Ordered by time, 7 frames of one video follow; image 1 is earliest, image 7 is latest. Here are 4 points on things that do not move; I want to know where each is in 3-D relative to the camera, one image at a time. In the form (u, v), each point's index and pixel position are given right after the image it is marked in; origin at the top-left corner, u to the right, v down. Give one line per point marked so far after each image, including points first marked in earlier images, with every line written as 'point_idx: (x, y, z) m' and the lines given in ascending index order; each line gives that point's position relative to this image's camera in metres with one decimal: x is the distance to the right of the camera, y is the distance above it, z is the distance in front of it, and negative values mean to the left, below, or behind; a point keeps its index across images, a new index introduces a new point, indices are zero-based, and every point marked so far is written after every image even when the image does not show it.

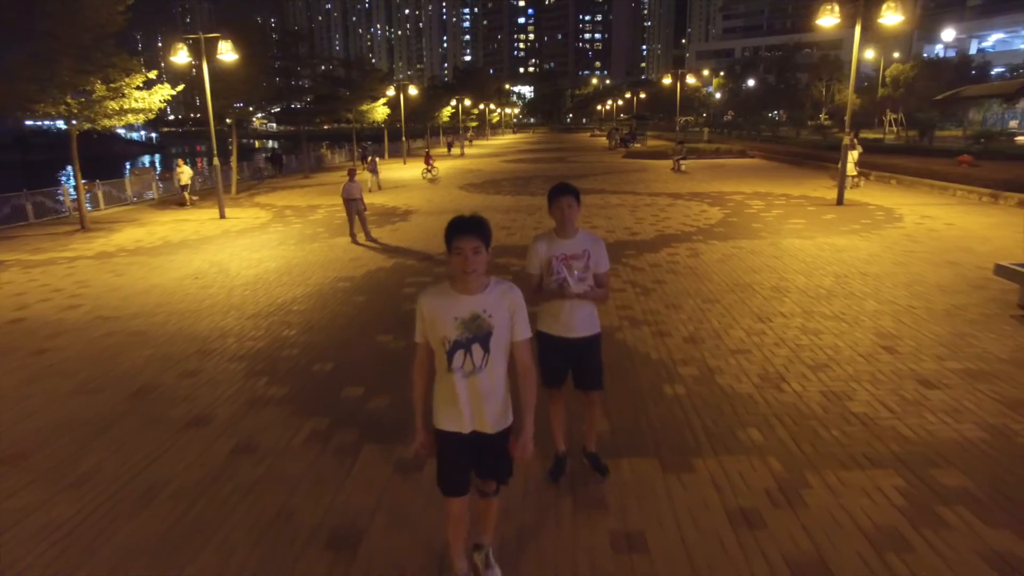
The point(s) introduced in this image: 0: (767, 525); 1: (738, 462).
0: (+1.4, -1.2, +3.6) m
1: (+1.4, -1.1, +4.3) m
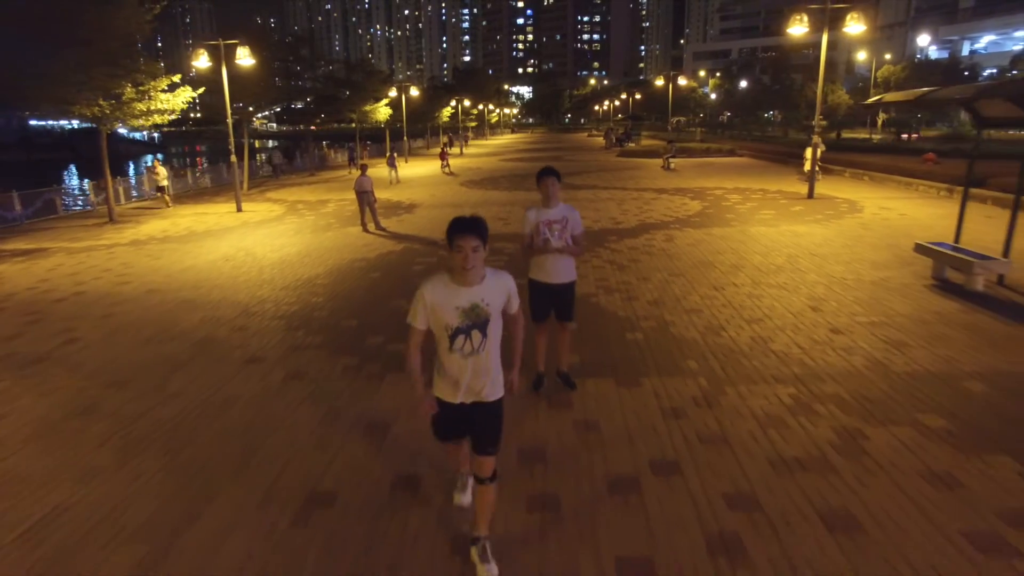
0: (+1.3, -0.9, +5.0) m
1: (+1.3, -0.7, +5.7) m
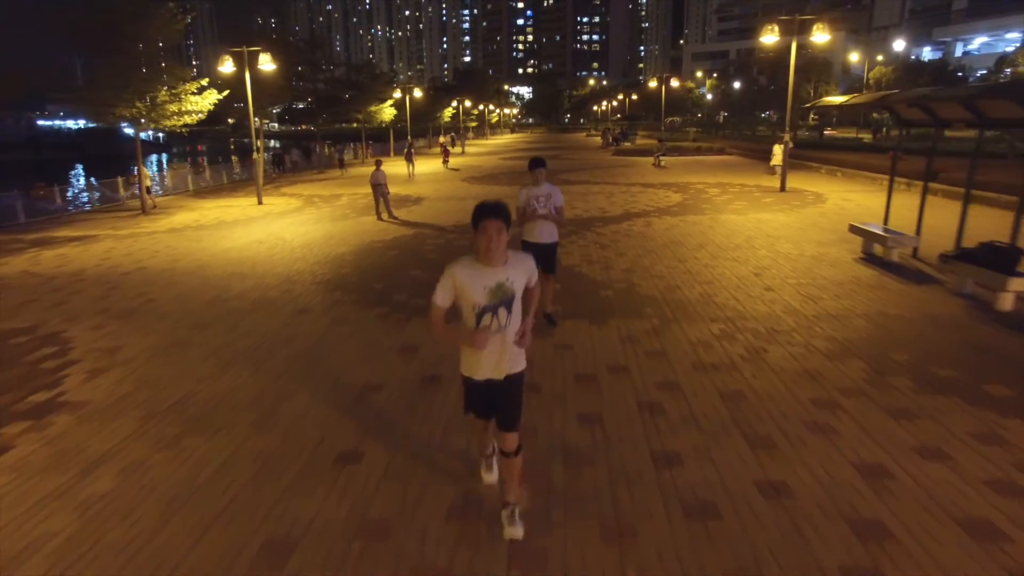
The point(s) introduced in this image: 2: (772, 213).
0: (+1.3, -0.5, +6.8) m
1: (+1.3, -0.3, +7.5) m
2: (+5.8, +1.7, +15.7) m
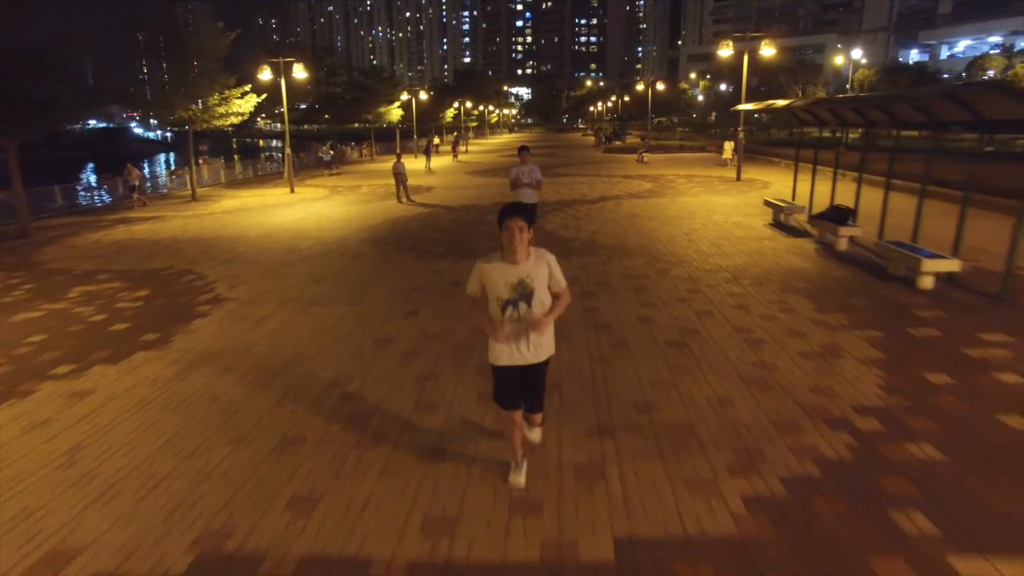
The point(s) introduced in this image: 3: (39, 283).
0: (+1.2, +0.3, +10.2) m
1: (+1.2, +0.5, +10.9) m
2: (+5.7, +2.5, +19.1) m
3: (-7.2, +0.1, +10.8) m
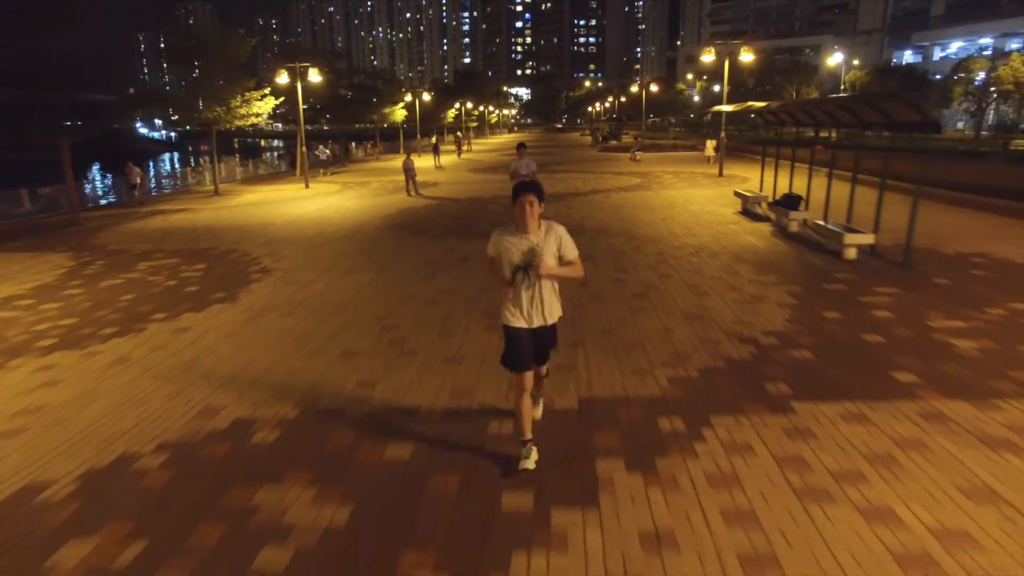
0: (+1.2, +0.7, +12.1) m
1: (+1.2, +0.9, +12.7) m
2: (+5.7, +2.9, +21.0) m
3: (-7.2, +0.5, +12.6) m
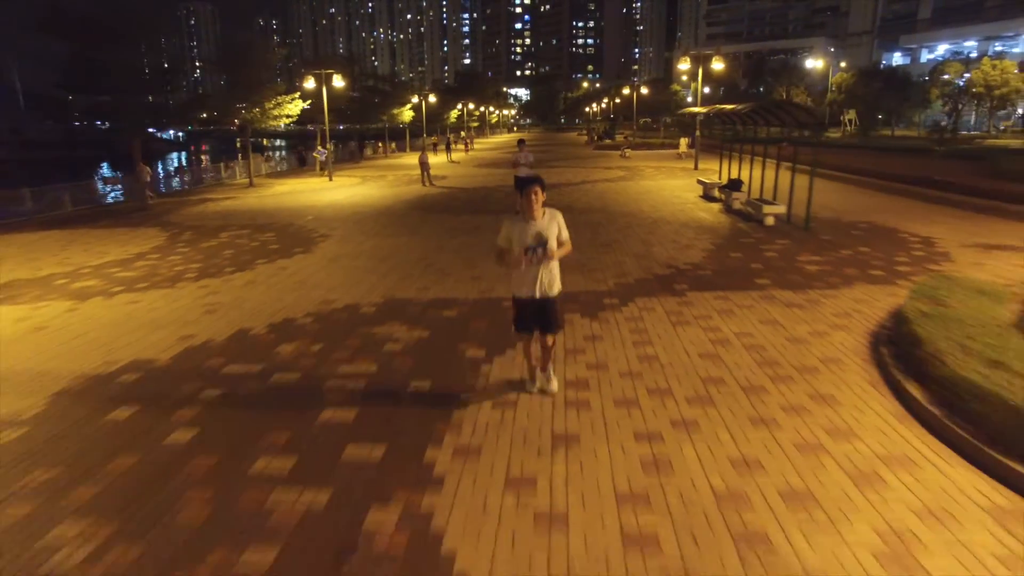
0: (+1.2, +1.5, +15.3) m
1: (+1.3, +1.7, +16.0) m
2: (+5.7, +3.7, +24.2) m
3: (-7.1, +1.3, +15.9) m
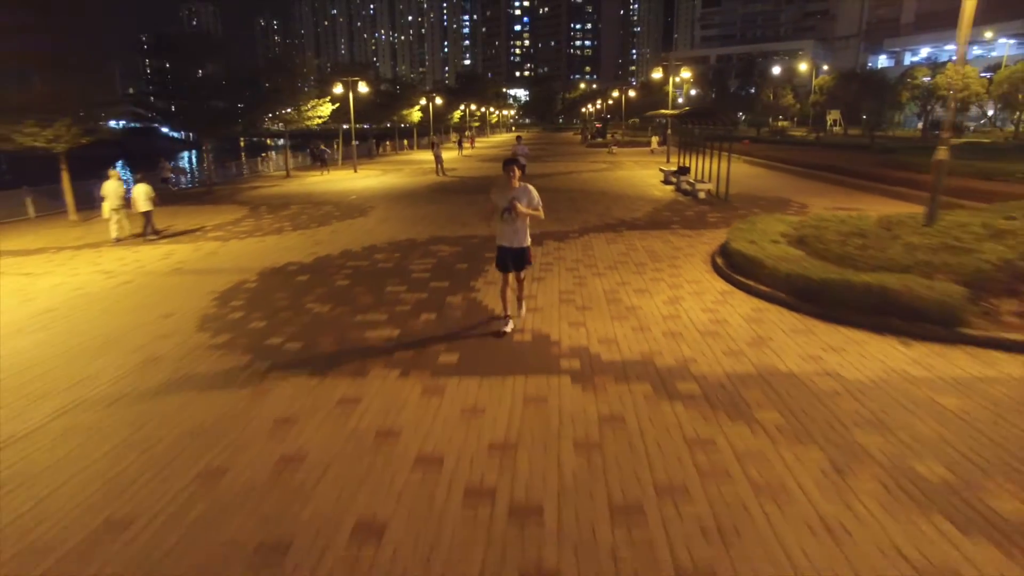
0: (+1.2, +2.6, +20.0) m
1: (+1.2, +2.8, +20.7) m
2: (+5.7, +4.8, +29.0) m
3: (-7.1, +2.4, +20.6) m
